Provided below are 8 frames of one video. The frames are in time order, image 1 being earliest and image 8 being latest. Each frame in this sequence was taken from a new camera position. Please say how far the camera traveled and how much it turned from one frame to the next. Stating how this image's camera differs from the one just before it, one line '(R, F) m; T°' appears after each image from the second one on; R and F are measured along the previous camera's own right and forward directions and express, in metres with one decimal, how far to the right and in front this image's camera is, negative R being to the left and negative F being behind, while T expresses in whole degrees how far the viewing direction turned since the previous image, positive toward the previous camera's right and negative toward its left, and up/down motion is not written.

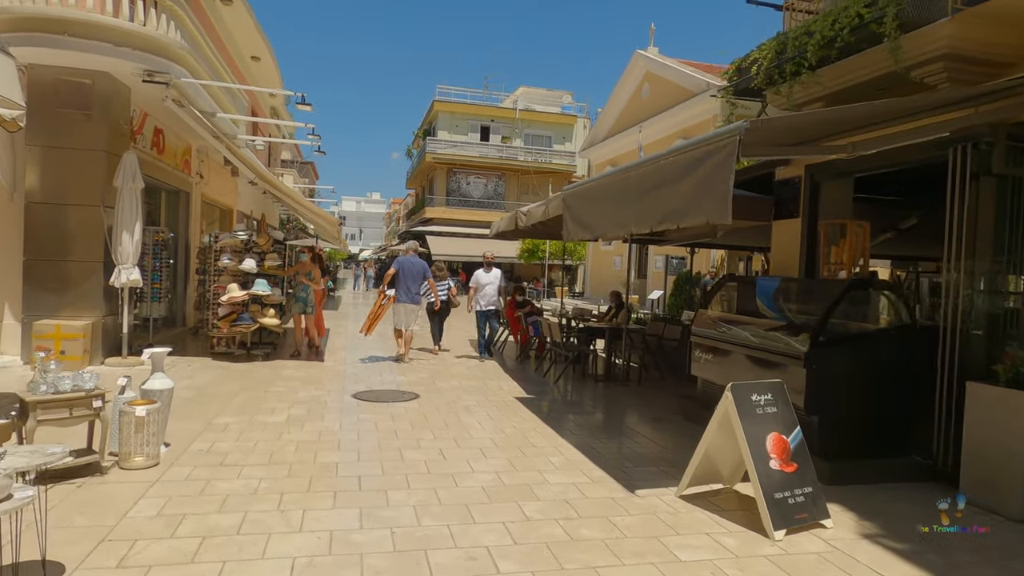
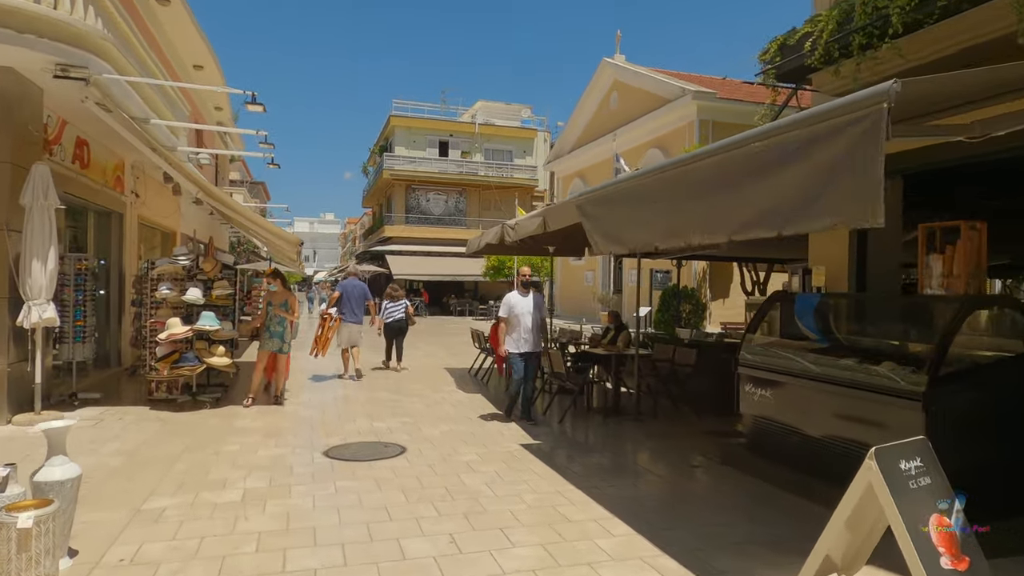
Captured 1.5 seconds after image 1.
(-0.4, +1.2) m; +4°
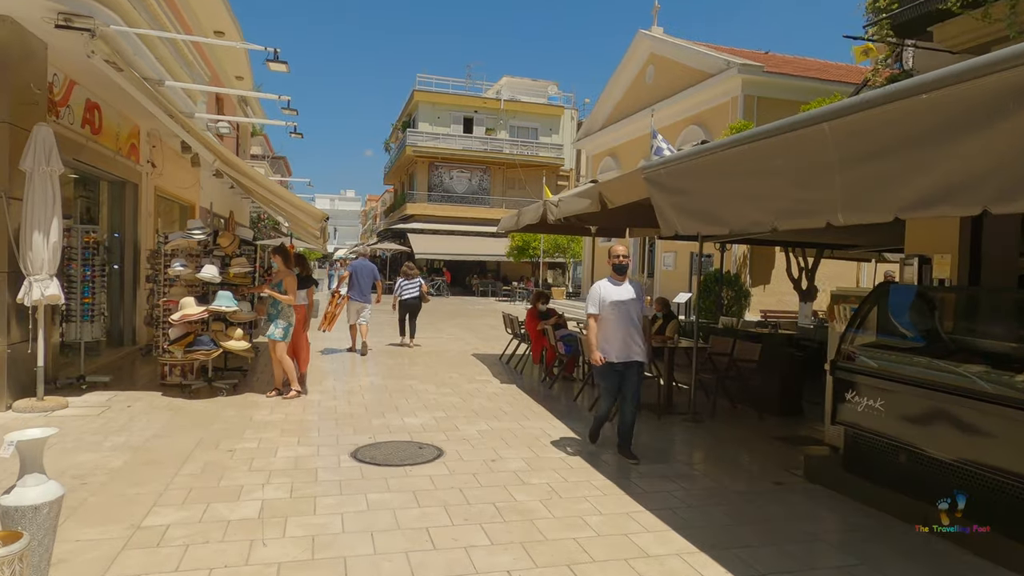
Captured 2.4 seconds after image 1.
(-0.3, +0.8) m; -2°
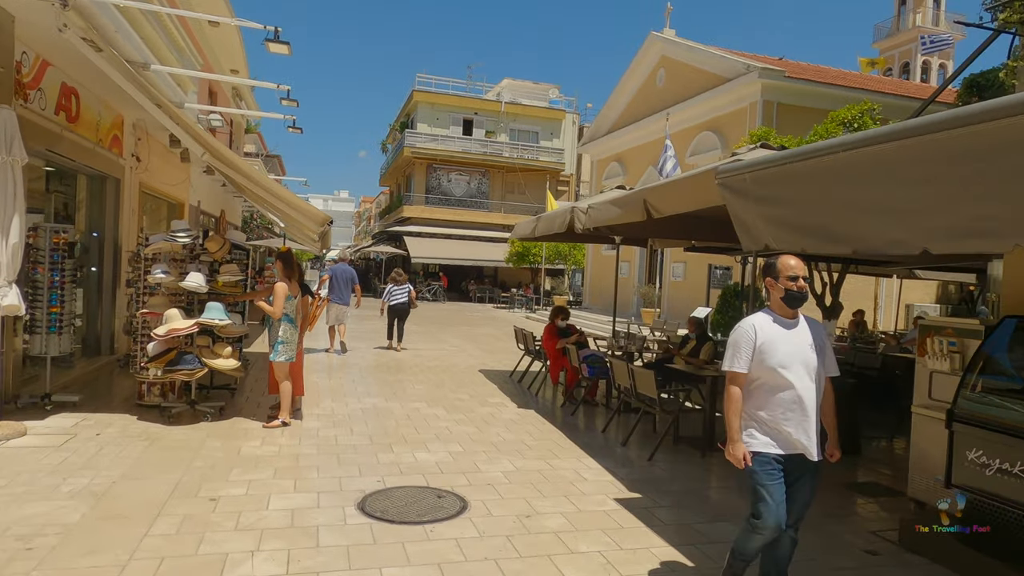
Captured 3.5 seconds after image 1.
(-0.3, +0.9) m; +1°
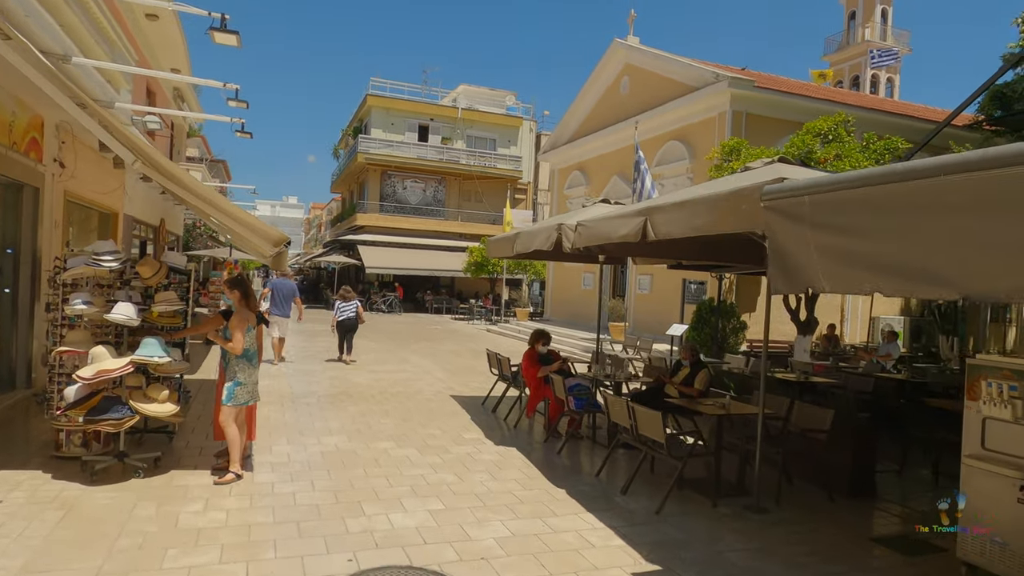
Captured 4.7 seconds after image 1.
(-0.3, +0.8) m; +4°
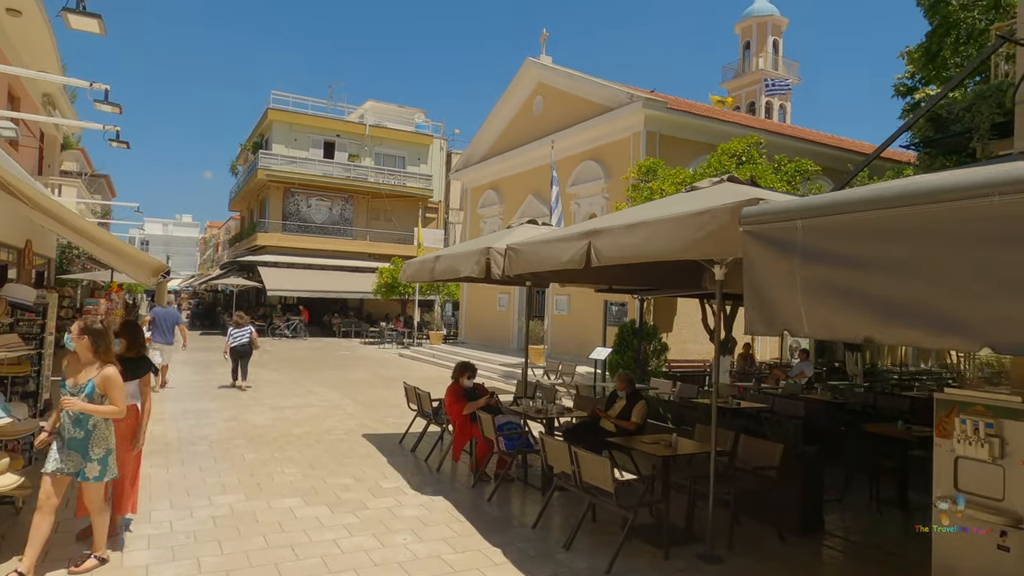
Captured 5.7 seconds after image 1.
(-0.1, +0.7) m; +8°
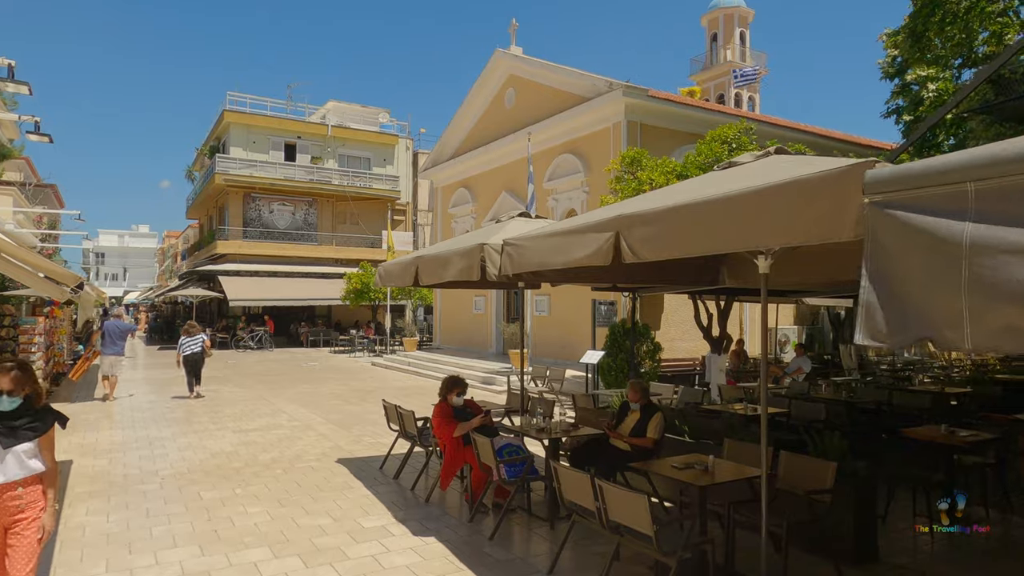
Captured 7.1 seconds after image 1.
(-0.2, +0.9) m; +3°
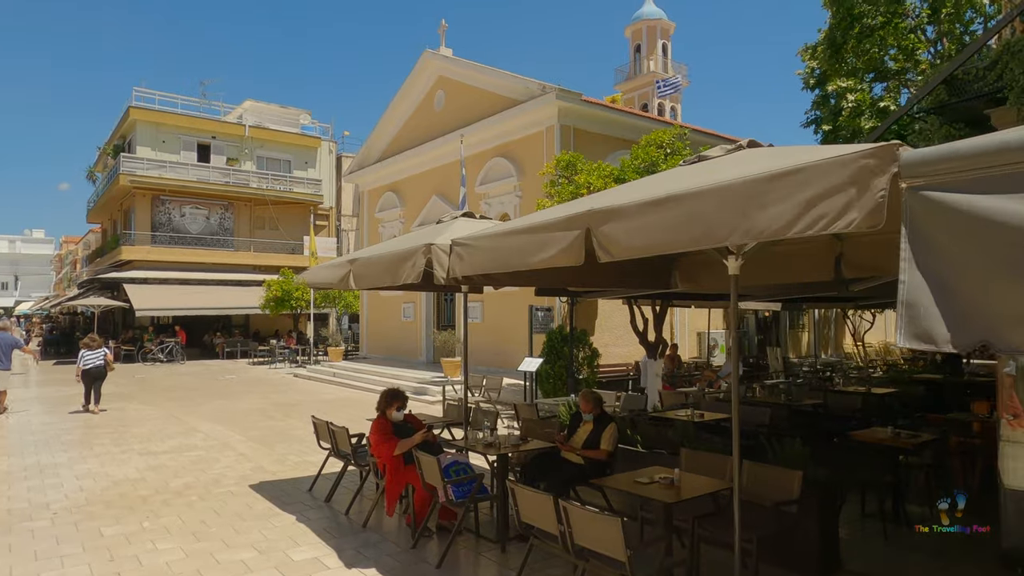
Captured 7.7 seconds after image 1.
(-0.2, +0.4) m; +6°
